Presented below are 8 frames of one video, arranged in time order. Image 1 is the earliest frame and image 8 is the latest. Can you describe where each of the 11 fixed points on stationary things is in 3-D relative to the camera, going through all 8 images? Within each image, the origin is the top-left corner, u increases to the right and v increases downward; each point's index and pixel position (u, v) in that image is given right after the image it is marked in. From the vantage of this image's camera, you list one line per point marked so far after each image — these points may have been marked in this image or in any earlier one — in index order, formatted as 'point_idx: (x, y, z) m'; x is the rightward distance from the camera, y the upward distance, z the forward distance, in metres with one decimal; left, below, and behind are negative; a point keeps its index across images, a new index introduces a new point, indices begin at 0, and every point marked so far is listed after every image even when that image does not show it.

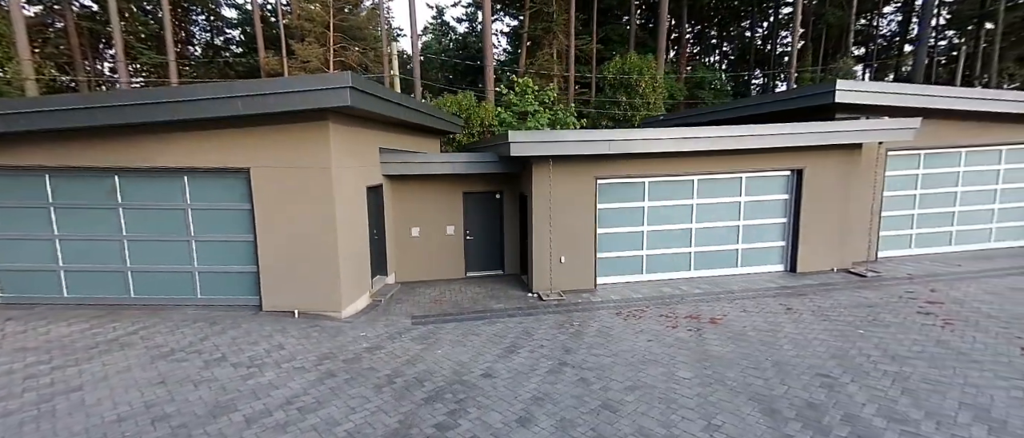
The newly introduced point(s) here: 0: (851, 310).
0: (+5.3, -1.4, +6.2) m
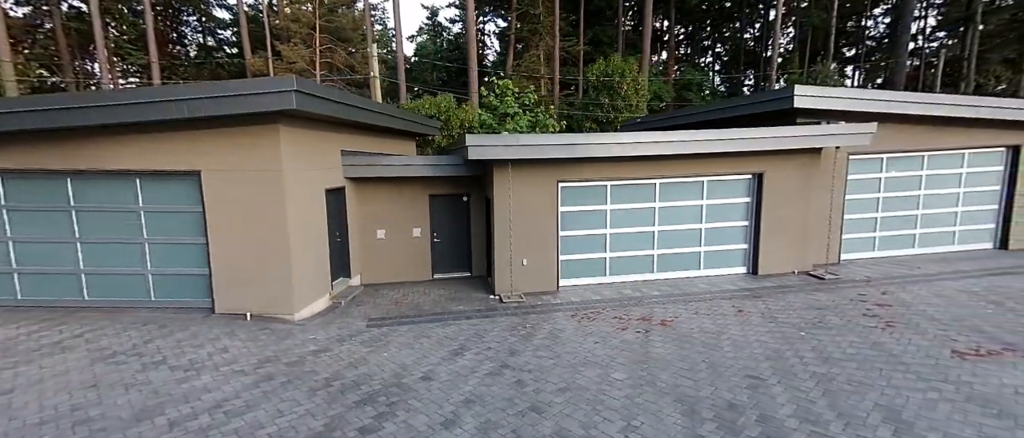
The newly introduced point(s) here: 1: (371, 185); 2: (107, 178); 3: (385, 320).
0: (+4.6, -1.5, +6.3) m
1: (-2.9, +0.7, +8.0) m
2: (-6.0, +0.6, +5.8) m
3: (-2.0, -1.6, +6.3) m
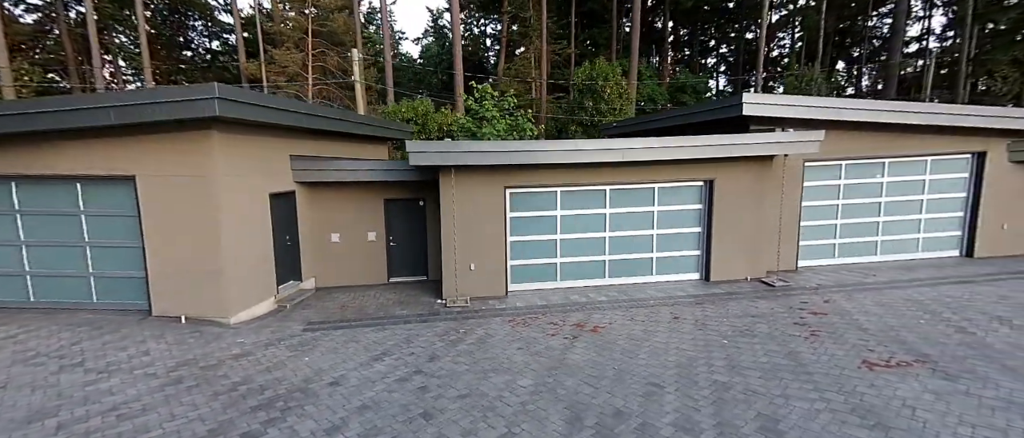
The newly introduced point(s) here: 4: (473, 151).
0: (+3.5, -1.6, +6.3) m
1: (-3.9, +0.6, +8.1) m
2: (-7.0, +0.6, +6.0) m
3: (-3.1, -1.7, +6.4) m
4: (-0.8, +1.2, +6.8) m
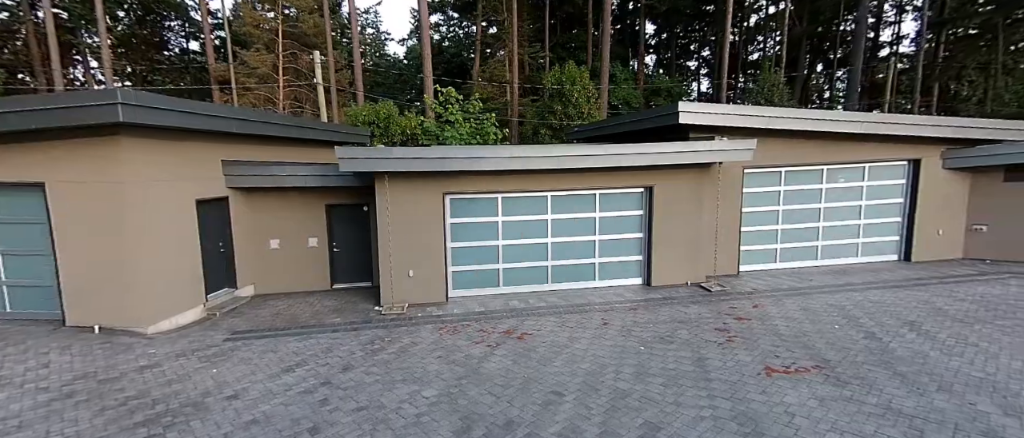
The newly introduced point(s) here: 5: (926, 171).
0: (+2.4, -1.7, +6.3) m
1: (-5.1, +0.5, +8.0) m
2: (-8.2, +0.4, +5.7) m
3: (-4.3, -1.8, +6.3) m
4: (-1.9, +1.1, +6.8) m
5: (+10.1, +1.2, +9.6) m
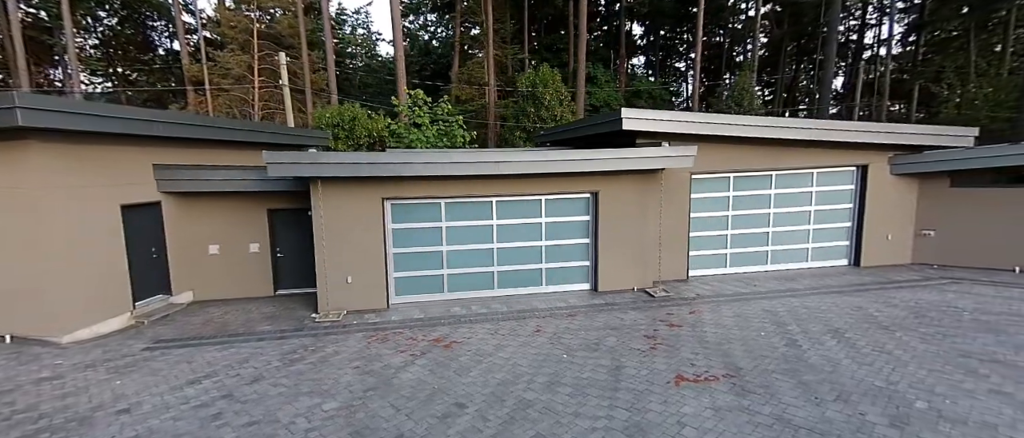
0: (+1.3, -1.8, +6.3) m
1: (-6.3, +0.4, +7.8) m
2: (-9.3, +0.3, +5.5) m
3: (-5.4, -1.9, +6.1) m
4: (-3.0, +1.0, +6.7) m
5: (+9.0, +1.1, +9.7) m
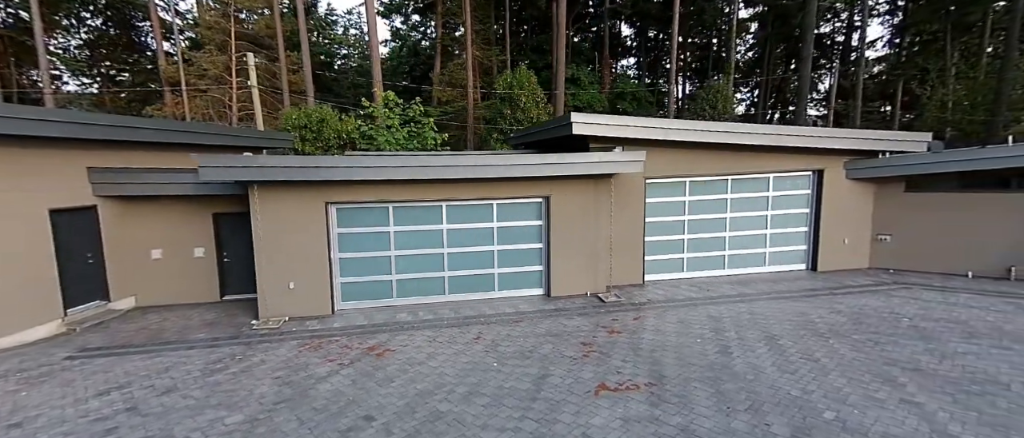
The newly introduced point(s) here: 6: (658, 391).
0: (+0.3, -1.9, +6.2) m
1: (-7.3, +0.3, +7.7) m
2: (-10.3, +0.3, +5.3) m
3: (-6.4, -2.0, +6.0) m
4: (-4.0, +0.9, +6.5) m
5: (+7.9, +1.0, +9.7) m
6: (+1.7, -2.0, +4.6) m
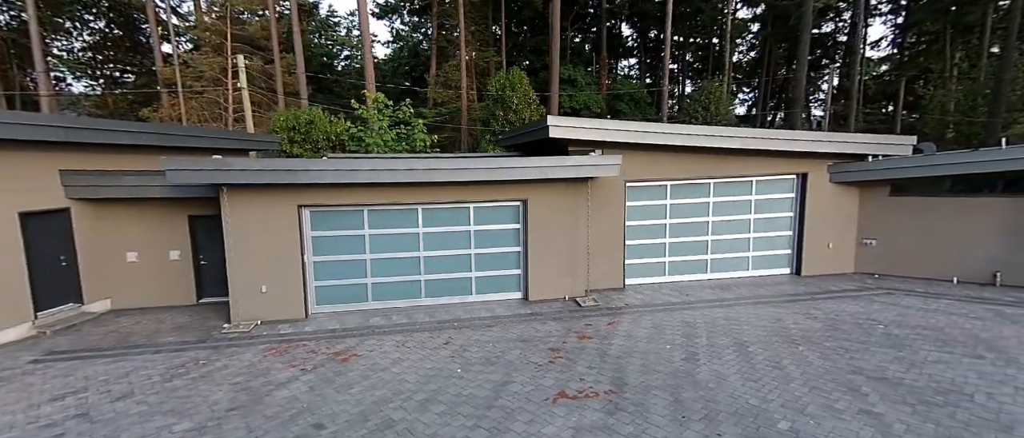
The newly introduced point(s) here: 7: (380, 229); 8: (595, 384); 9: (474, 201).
0: (-0.2, -2.0, +6.2) m
1: (-7.8, +0.3, +7.6) m
2: (-10.8, +0.2, +5.3) m
3: (-6.9, -2.1, +6.0) m
4: (-4.5, +0.8, +6.5) m
5: (+7.5, +0.9, +9.6) m
6: (+1.2, -2.1, +4.5) m
7: (-2.6, -0.2, +7.9) m
8: (+1.0, -2.1, +4.8) m
9: (-0.8, +0.4, +8.0) m
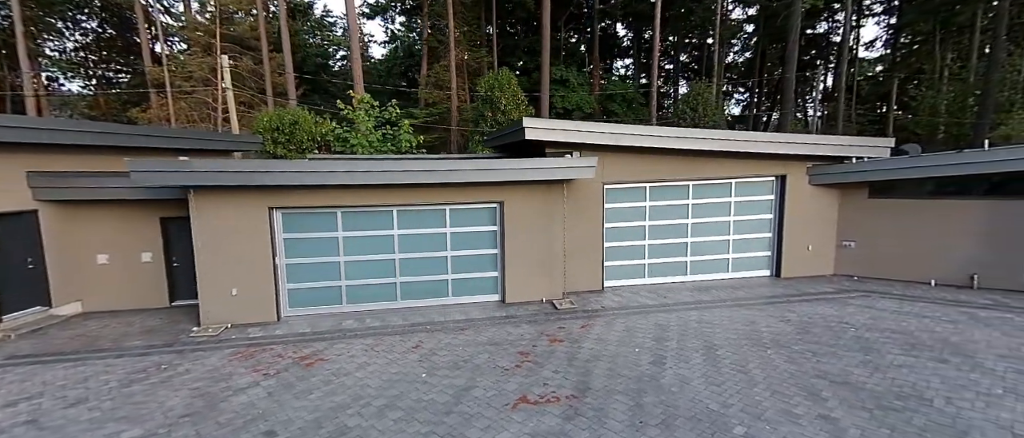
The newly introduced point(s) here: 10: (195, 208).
0: (-0.7, -2.0, +6.1) m
1: (-8.3, +0.2, +7.6) m
2: (-11.2, +0.2, +5.2) m
3: (-7.3, -2.1, +5.9) m
4: (-5.0, +0.8, +6.4) m
5: (+7.0, +0.8, +9.6) m
6: (+0.7, -2.1, +4.5) m
7: (-3.1, -0.2, +7.8) m
8: (+0.6, -2.1, +4.8) m
9: (-1.2, +0.3, +8.0) m
10: (-5.5, +0.2, +6.8) m
